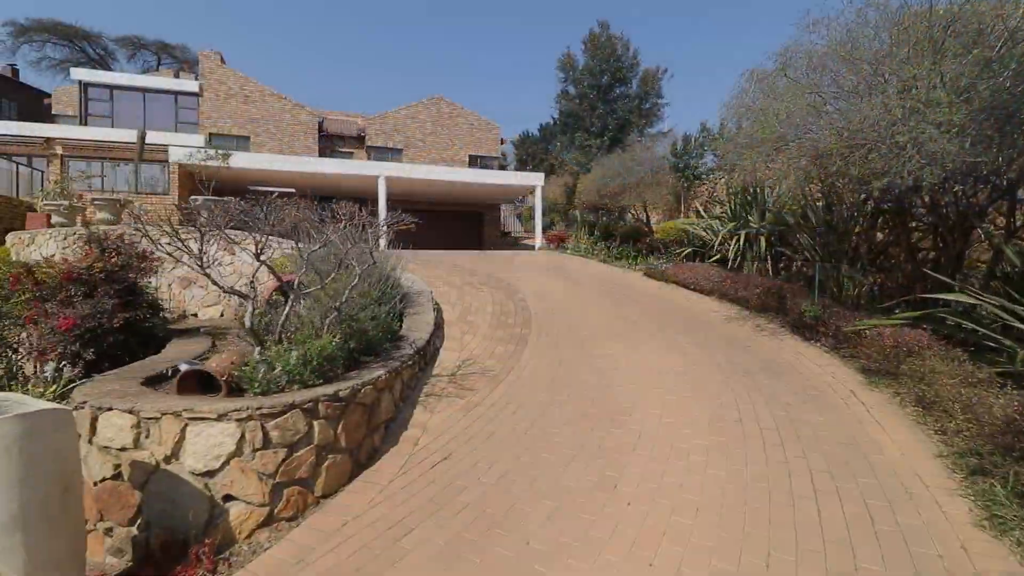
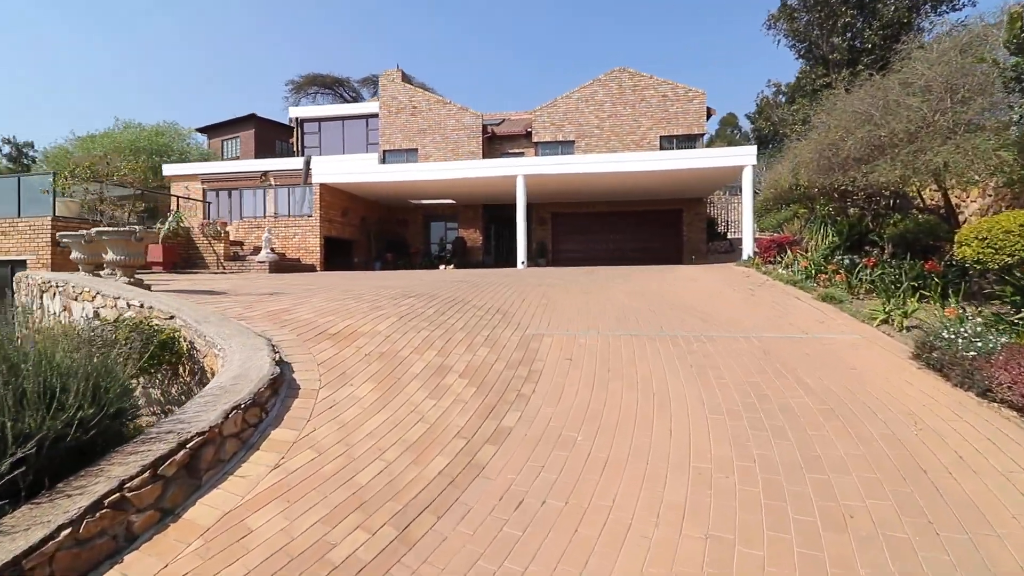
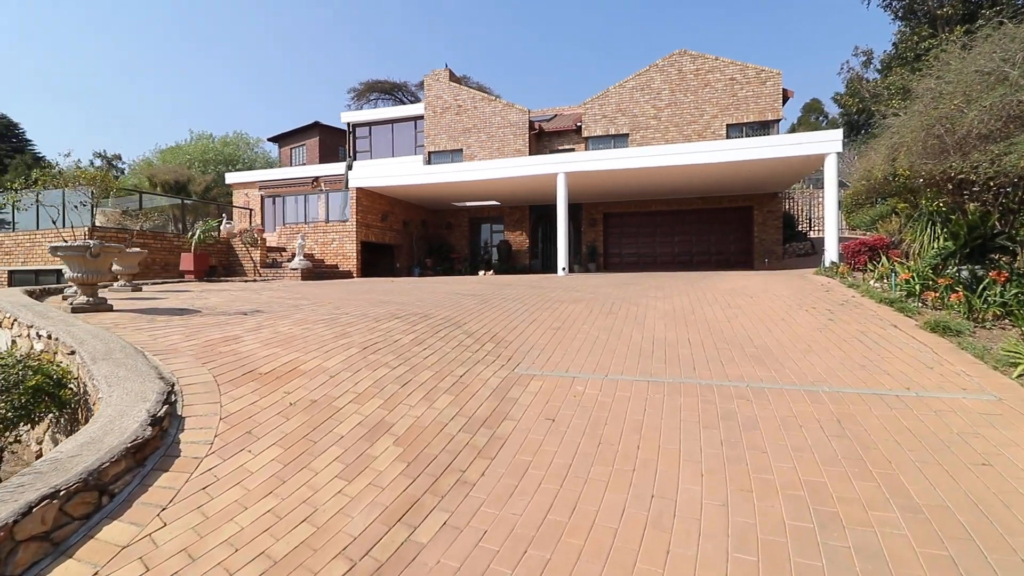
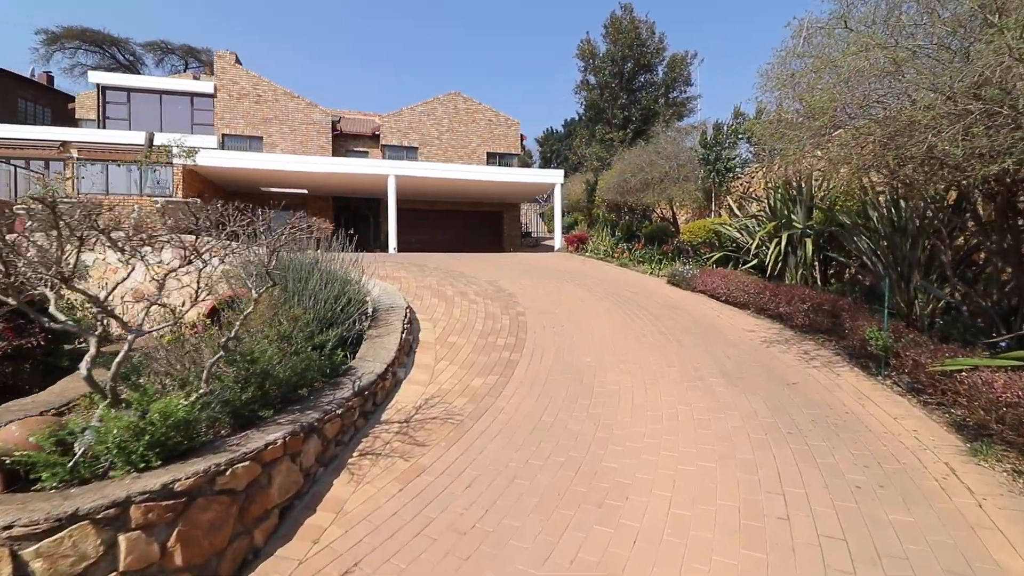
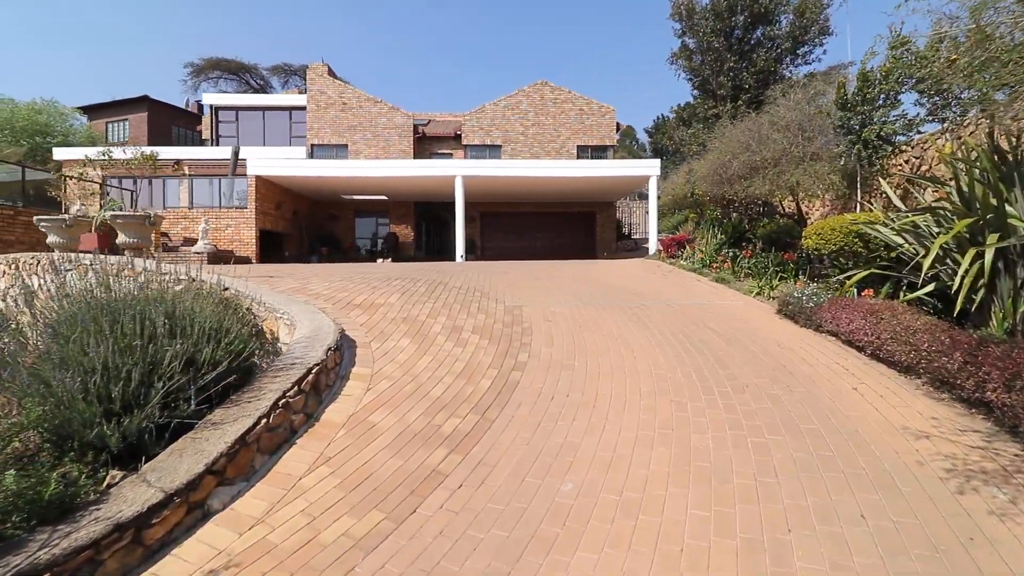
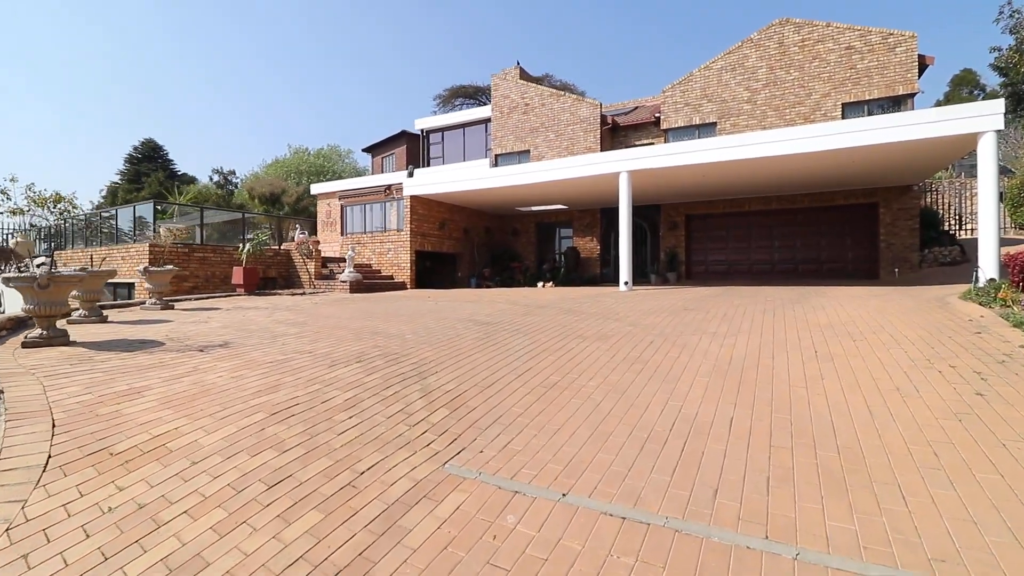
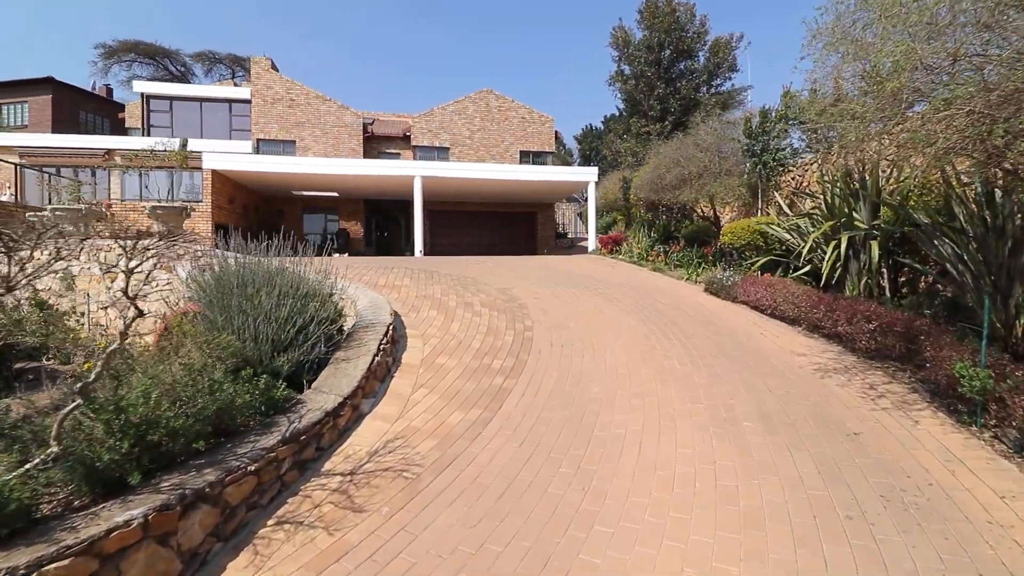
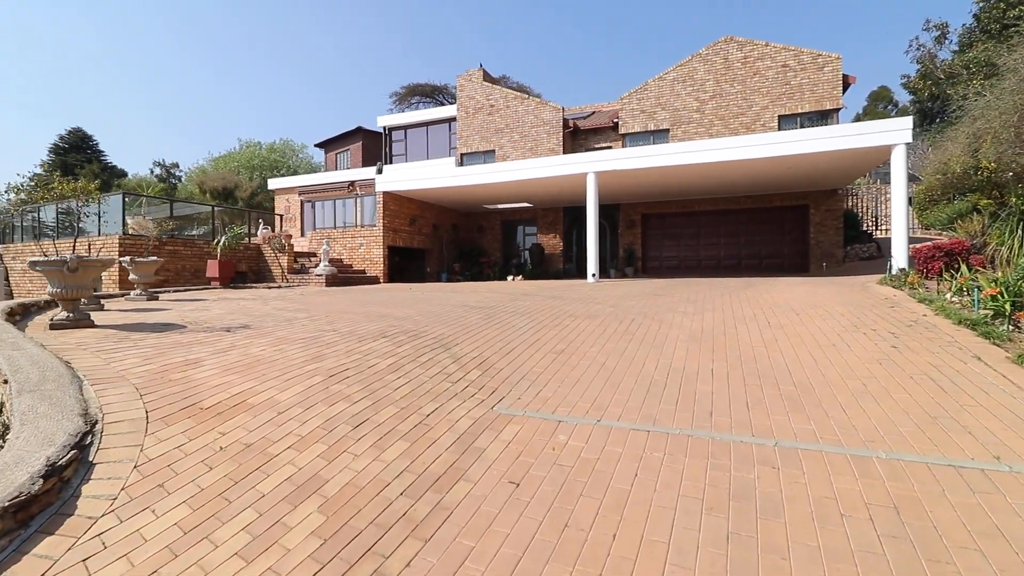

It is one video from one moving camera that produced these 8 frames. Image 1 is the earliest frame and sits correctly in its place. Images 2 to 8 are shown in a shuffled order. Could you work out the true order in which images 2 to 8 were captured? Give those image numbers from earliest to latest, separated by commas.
4, 7, 5, 2, 3, 8, 6
